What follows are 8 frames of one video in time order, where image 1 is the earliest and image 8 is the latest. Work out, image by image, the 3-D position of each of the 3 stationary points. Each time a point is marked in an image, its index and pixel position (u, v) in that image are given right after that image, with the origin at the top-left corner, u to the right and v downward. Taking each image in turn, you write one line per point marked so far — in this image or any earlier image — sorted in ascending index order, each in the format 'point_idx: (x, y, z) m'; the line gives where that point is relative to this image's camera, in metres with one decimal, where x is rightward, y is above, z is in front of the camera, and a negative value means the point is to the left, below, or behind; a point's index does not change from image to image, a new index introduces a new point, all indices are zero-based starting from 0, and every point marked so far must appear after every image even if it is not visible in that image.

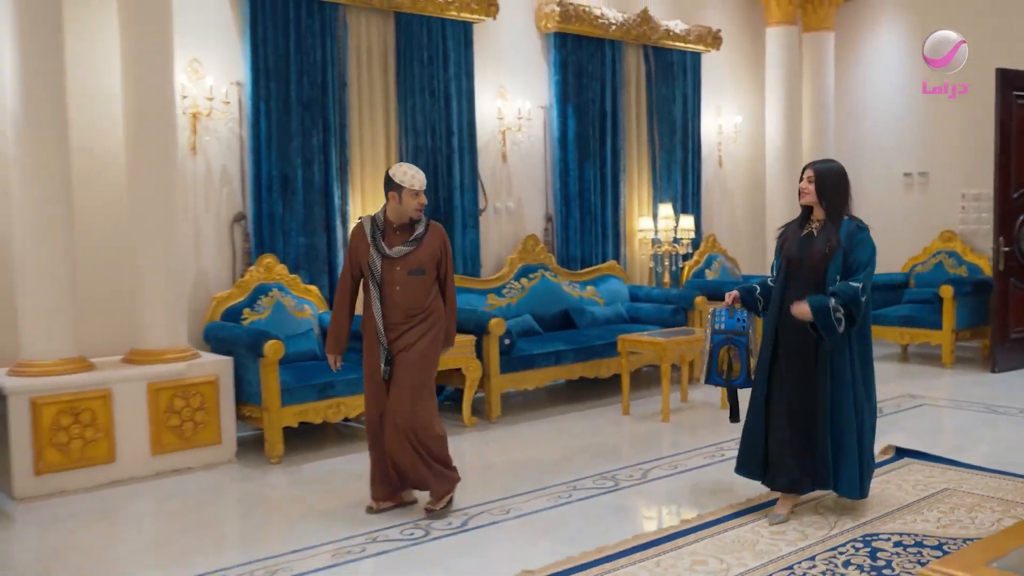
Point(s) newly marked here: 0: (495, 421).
0: (-0.1, -0.8, +6.4) m
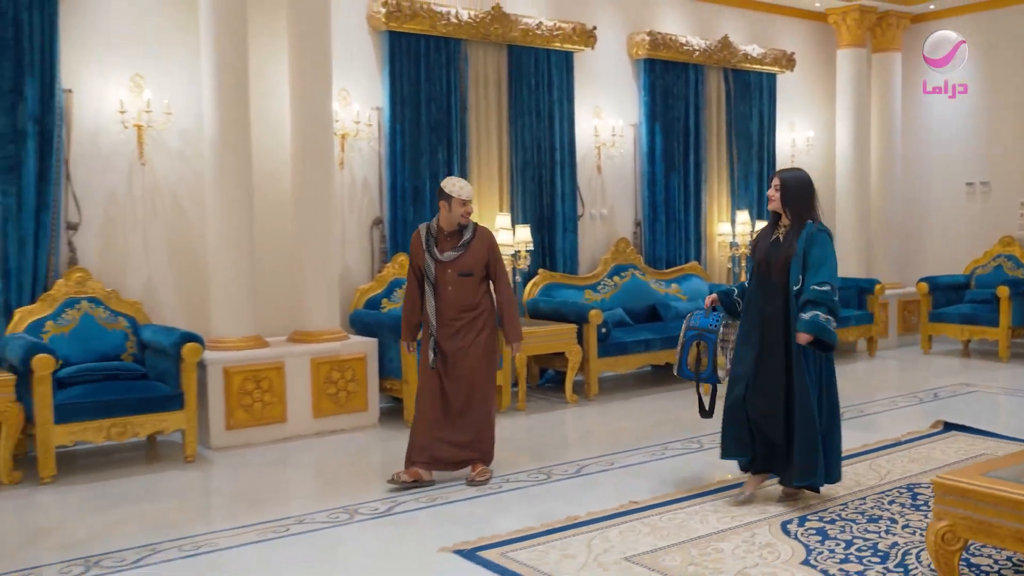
0: (+0.6, -0.8, +7.4) m
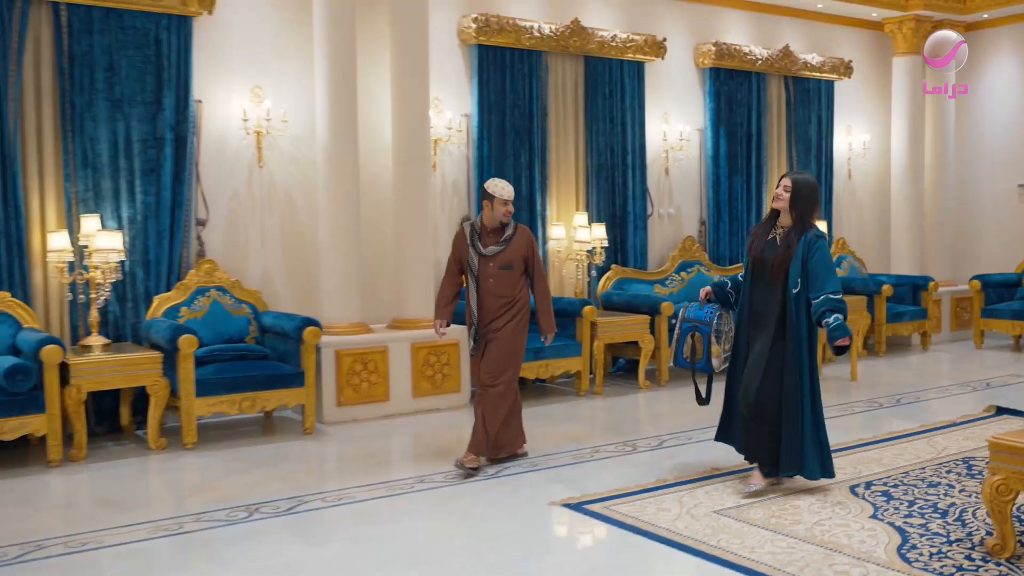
0: (+1.2, -0.8, +8.0) m
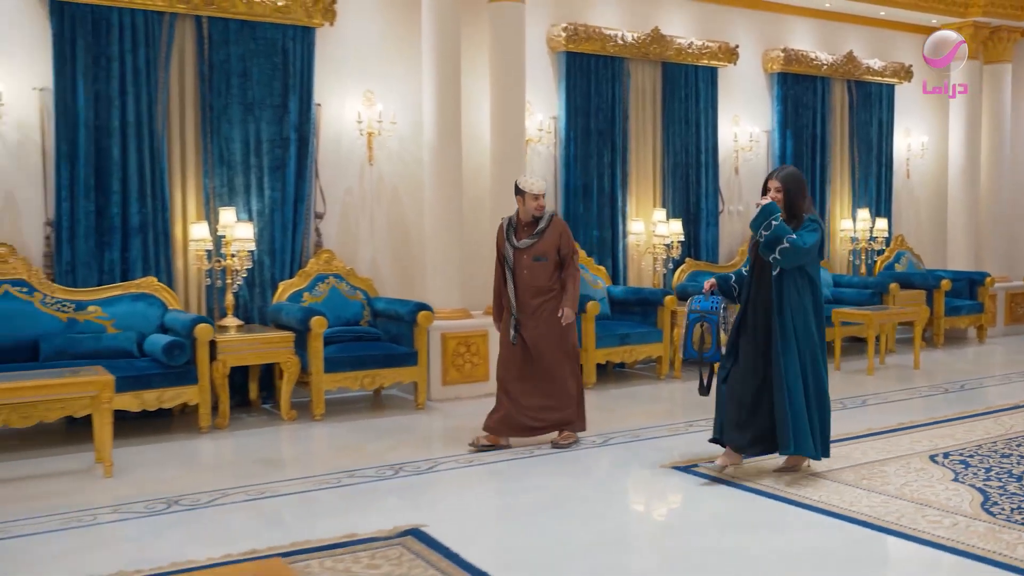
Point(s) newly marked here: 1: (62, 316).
0: (+1.9, -0.7, +8.5) m
1: (-2.8, -0.2, +6.2) m
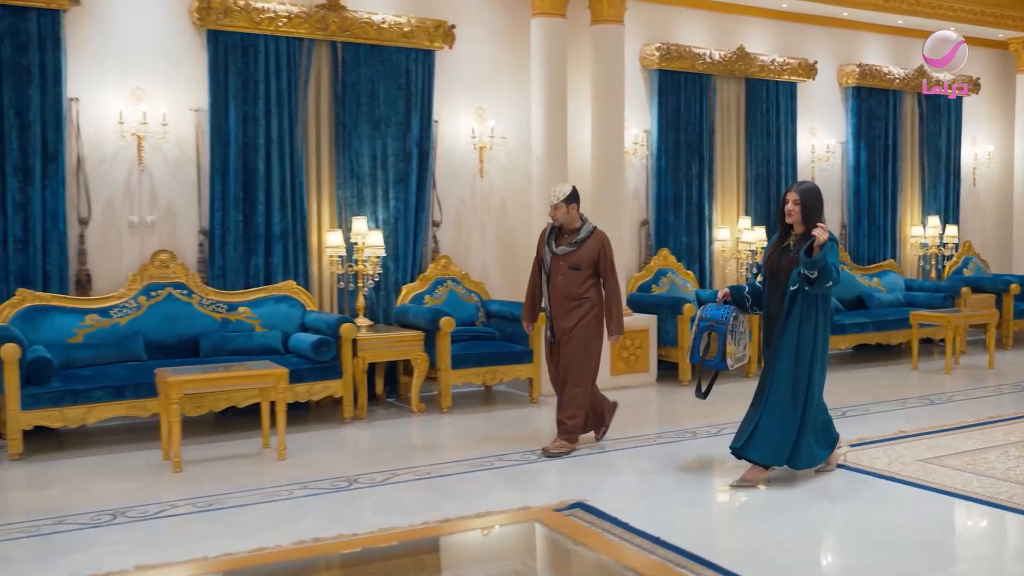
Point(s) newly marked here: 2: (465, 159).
0: (+2.8, -0.7, +9.0) m
1: (-2.0, -0.2, +6.8) m
2: (-0.4, +1.0, +8.0) m
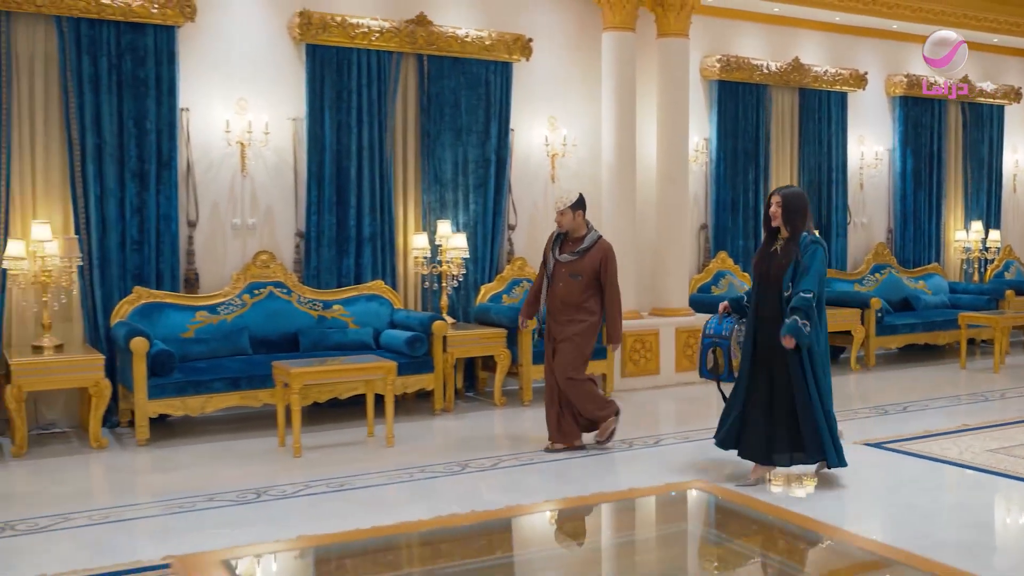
0: (+3.4, -0.8, +9.4) m
1: (-1.5, -0.2, +7.3) m
2: (+0.2, +1.0, +8.4) m
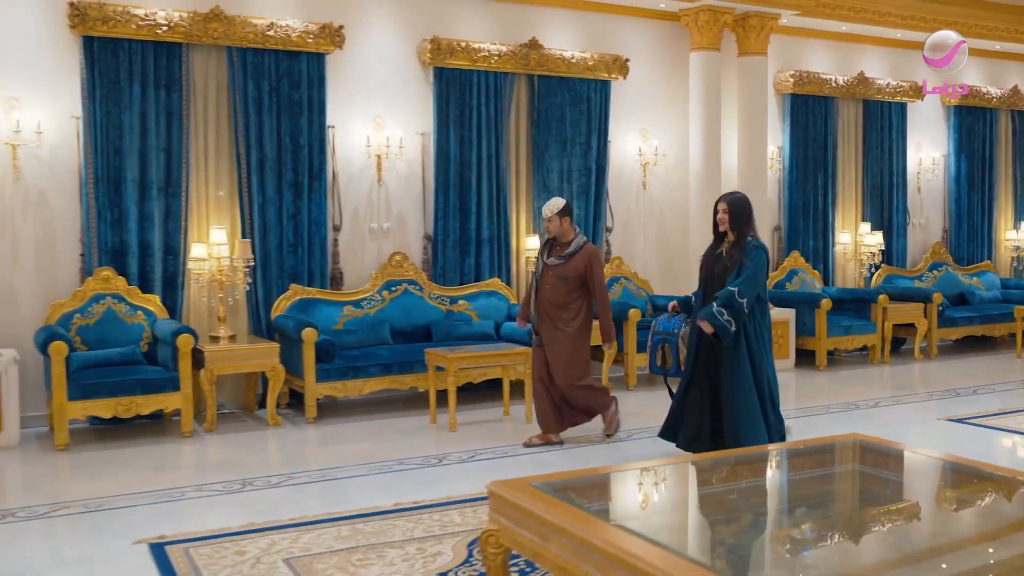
0: (+4.3, -0.7, +10.2) m
1: (-0.6, -0.2, +8.1) m
2: (+1.1, +1.1, +9.3) m
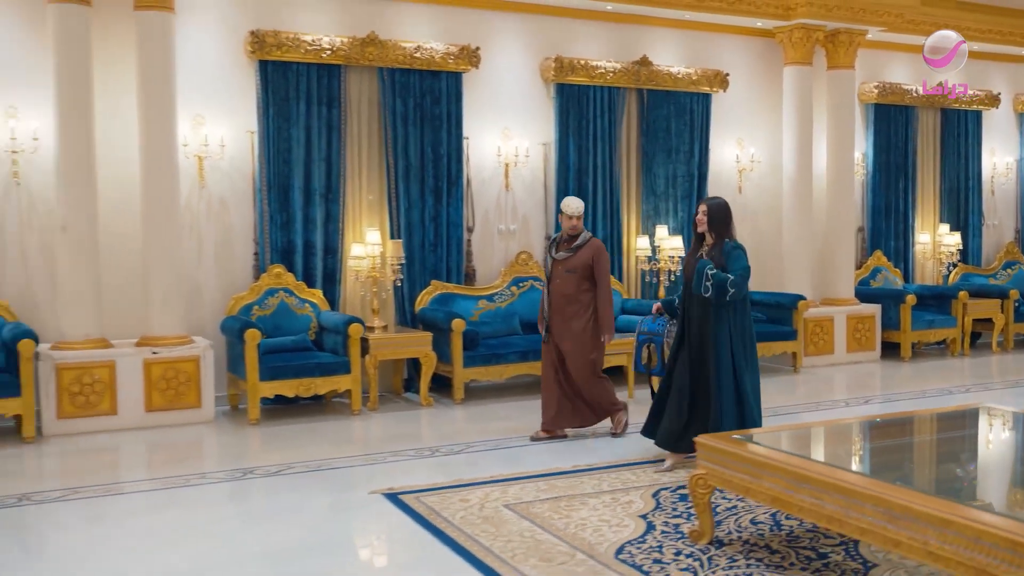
0: (+5.4, -0.7, +10.8) m
1: (+0.5, -0.1, +9.0) m
2: (+2.2, +1.1, +10.0) m
